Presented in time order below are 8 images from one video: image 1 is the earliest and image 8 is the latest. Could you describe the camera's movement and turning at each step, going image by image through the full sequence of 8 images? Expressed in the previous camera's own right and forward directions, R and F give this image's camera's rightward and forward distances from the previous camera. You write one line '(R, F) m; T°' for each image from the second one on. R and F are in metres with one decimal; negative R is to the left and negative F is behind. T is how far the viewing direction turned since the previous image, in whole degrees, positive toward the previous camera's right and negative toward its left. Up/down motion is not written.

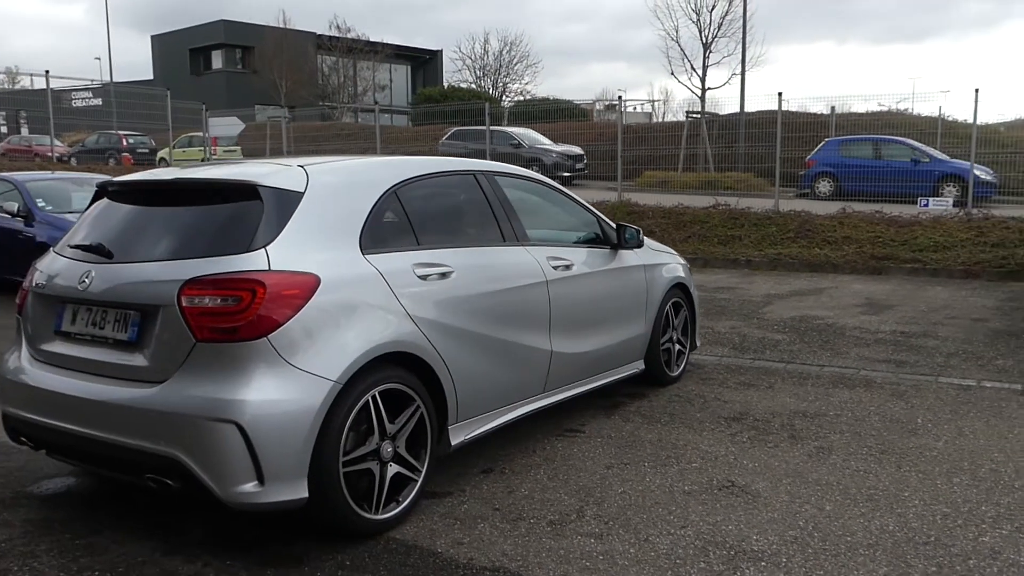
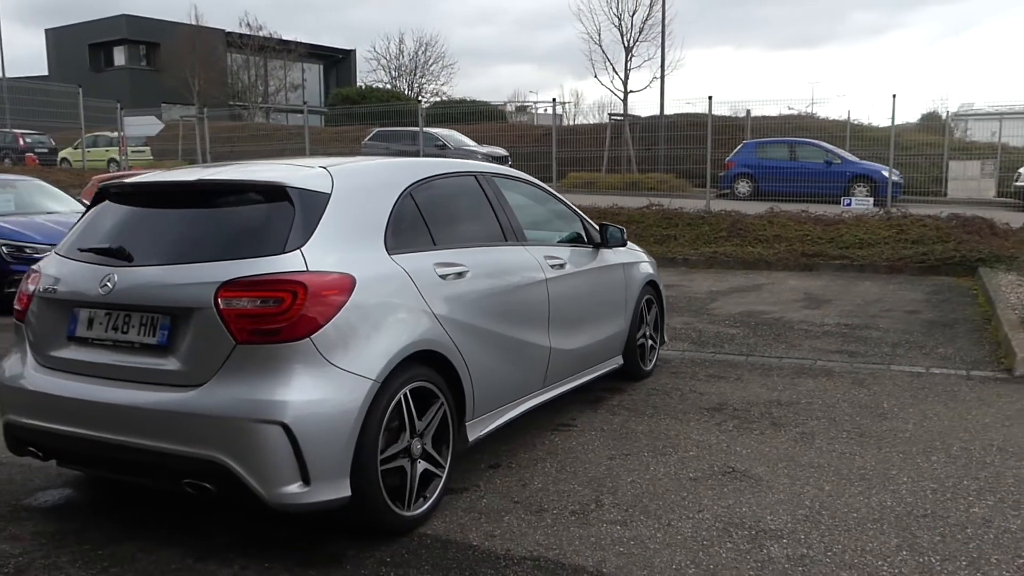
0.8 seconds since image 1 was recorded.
(-0.5, -0.1) m; +6°
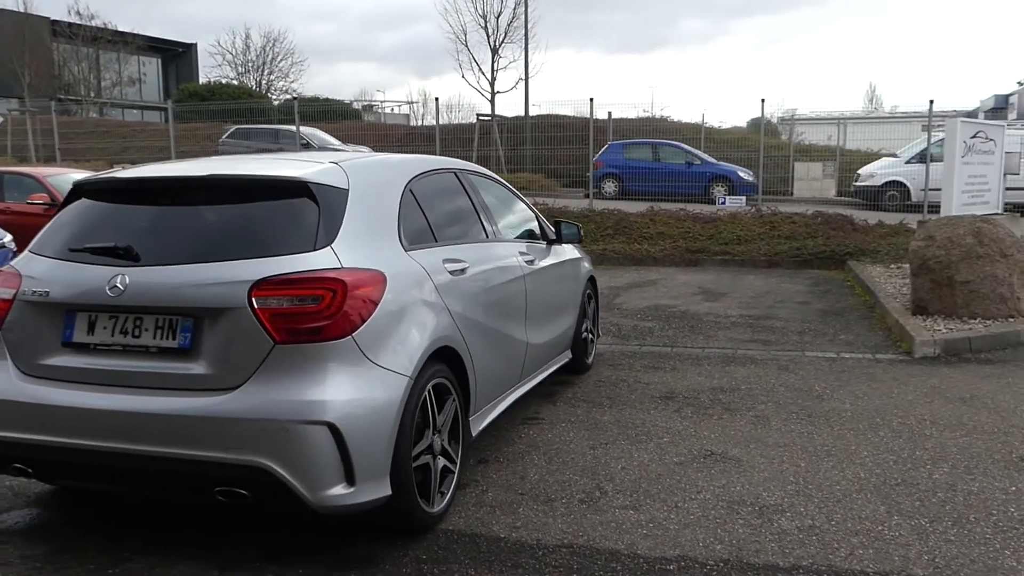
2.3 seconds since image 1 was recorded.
(-0.7, 0.0) m; +10°
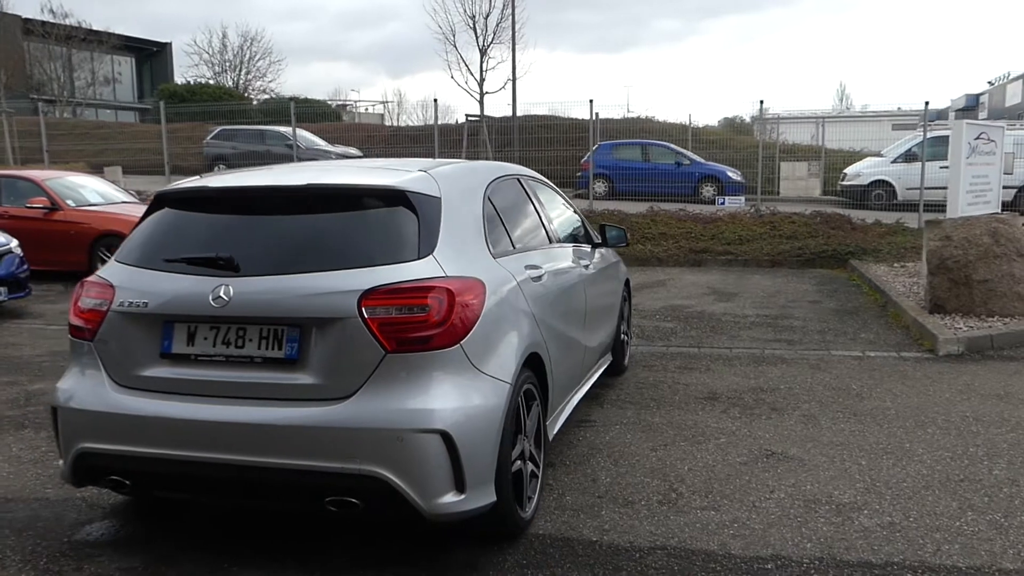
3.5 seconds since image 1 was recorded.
(-0.5, 0.0) m; +2°
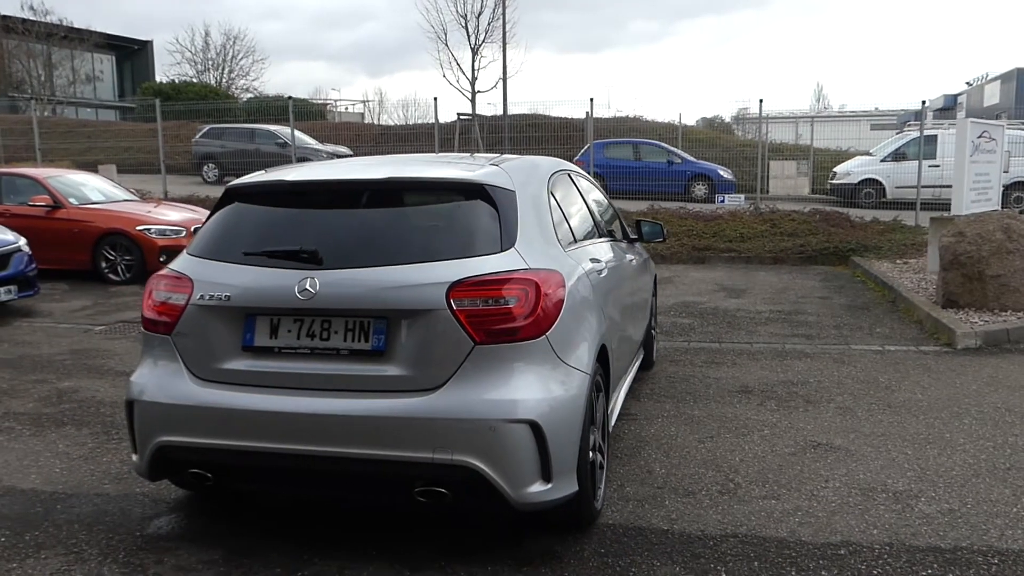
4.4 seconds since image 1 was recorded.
(-0.4, 0.0) m; +2°
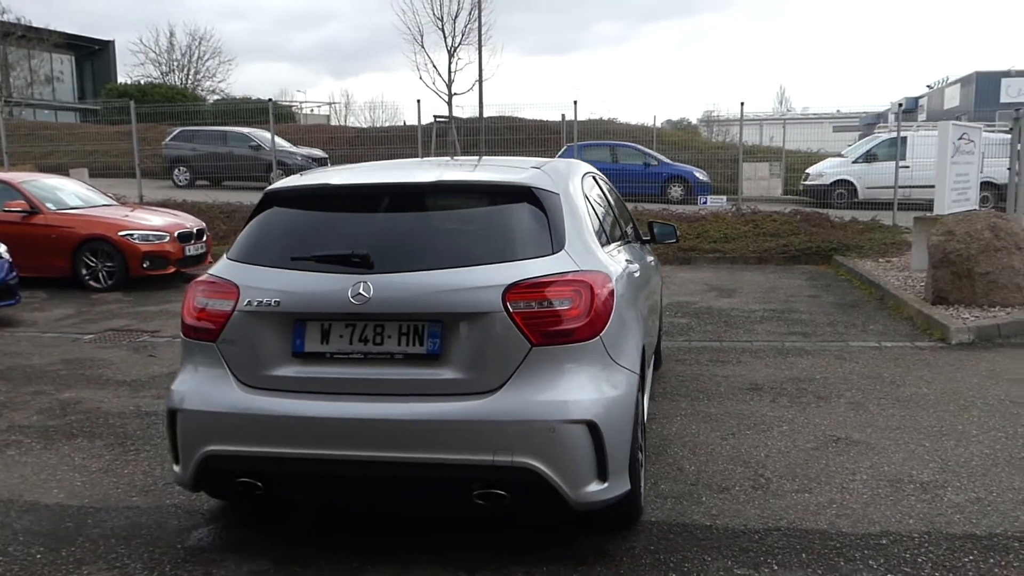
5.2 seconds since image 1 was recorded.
(-0.3, 0.0) m; +2°
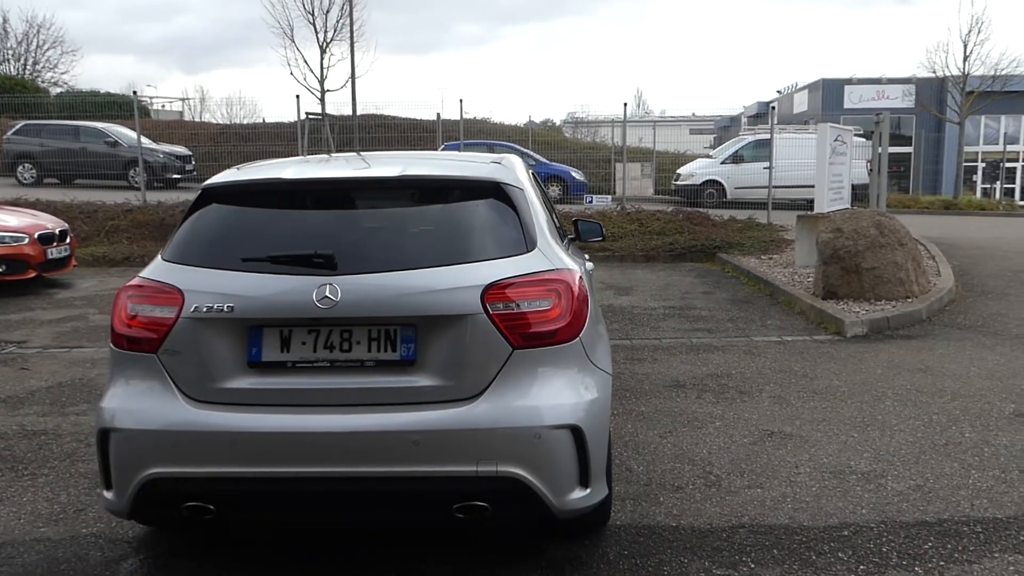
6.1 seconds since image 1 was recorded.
(-0.4, +0.2) m; +9°
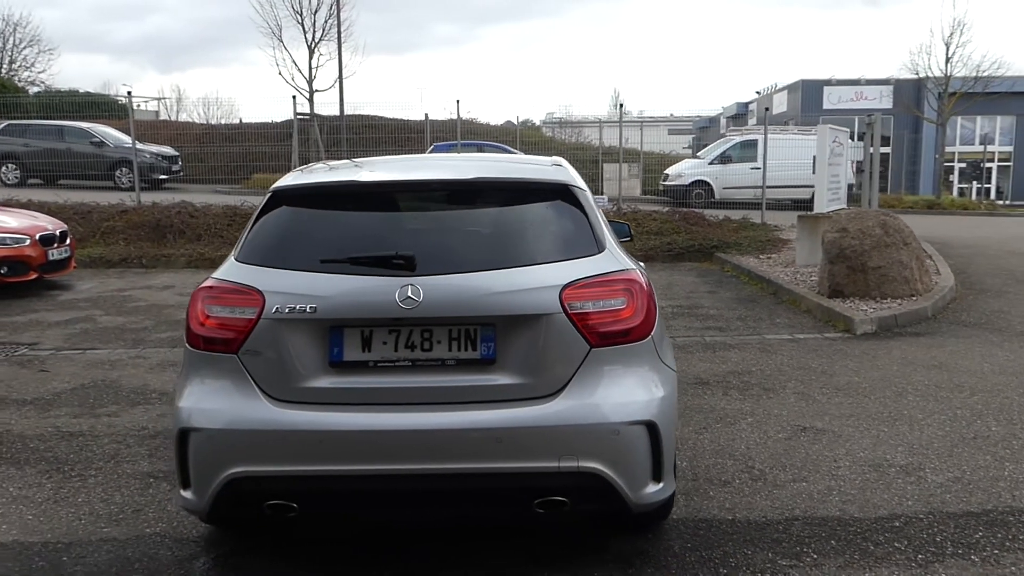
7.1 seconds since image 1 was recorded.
(-0.4, -0.1) m; +2°
